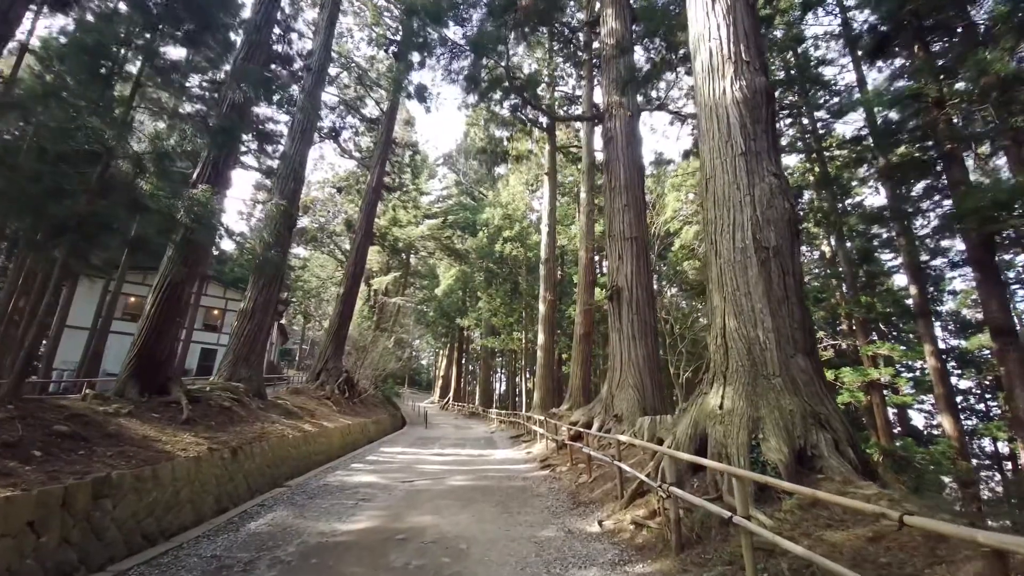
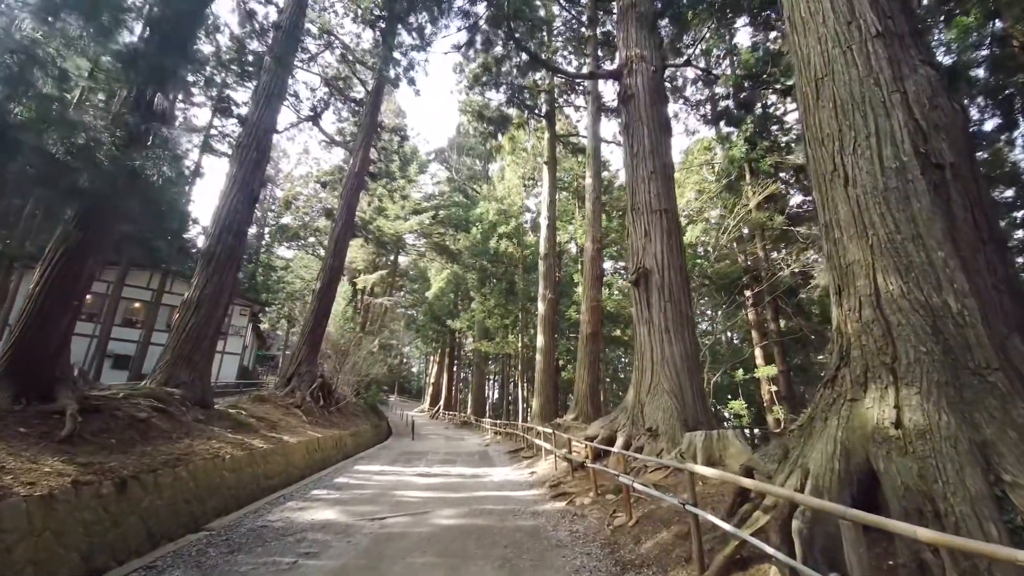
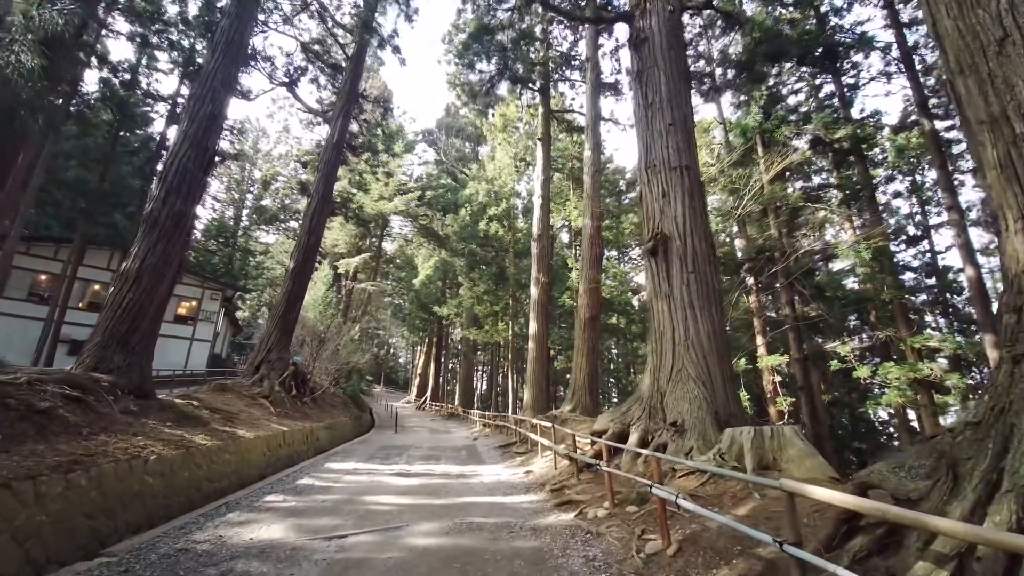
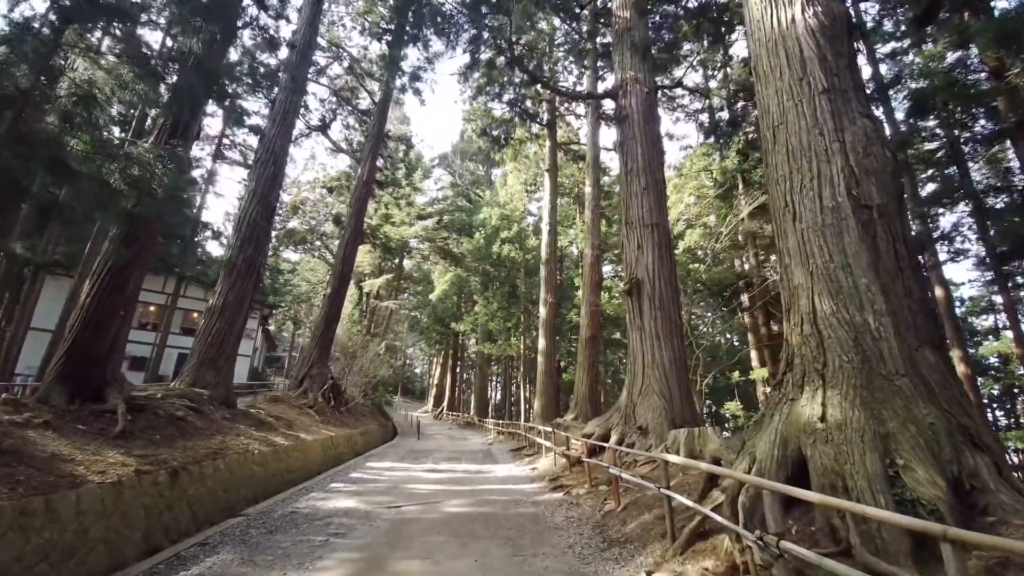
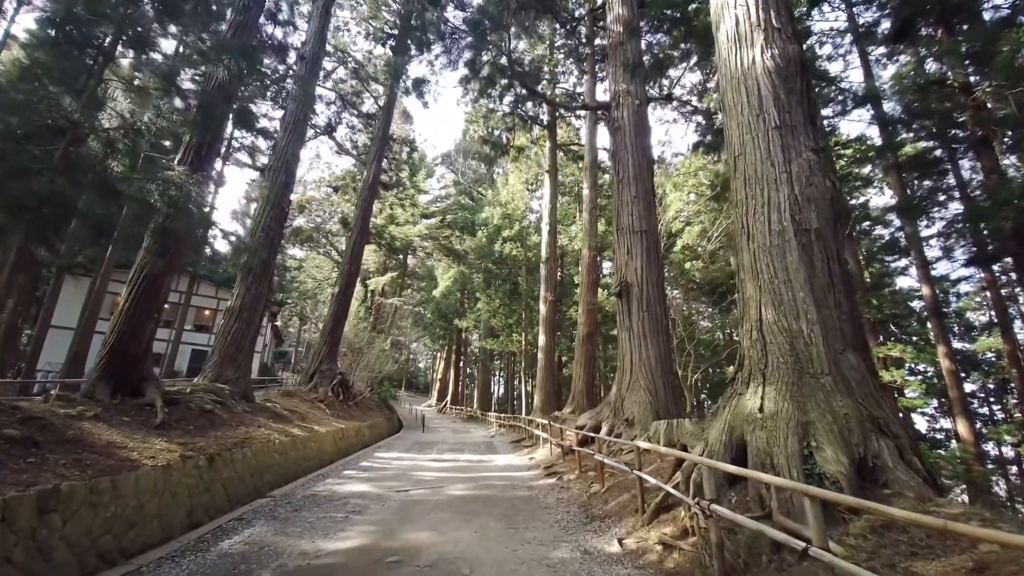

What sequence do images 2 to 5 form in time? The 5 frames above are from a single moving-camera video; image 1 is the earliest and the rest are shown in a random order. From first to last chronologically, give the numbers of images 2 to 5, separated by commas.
5, 4, 2, 3
